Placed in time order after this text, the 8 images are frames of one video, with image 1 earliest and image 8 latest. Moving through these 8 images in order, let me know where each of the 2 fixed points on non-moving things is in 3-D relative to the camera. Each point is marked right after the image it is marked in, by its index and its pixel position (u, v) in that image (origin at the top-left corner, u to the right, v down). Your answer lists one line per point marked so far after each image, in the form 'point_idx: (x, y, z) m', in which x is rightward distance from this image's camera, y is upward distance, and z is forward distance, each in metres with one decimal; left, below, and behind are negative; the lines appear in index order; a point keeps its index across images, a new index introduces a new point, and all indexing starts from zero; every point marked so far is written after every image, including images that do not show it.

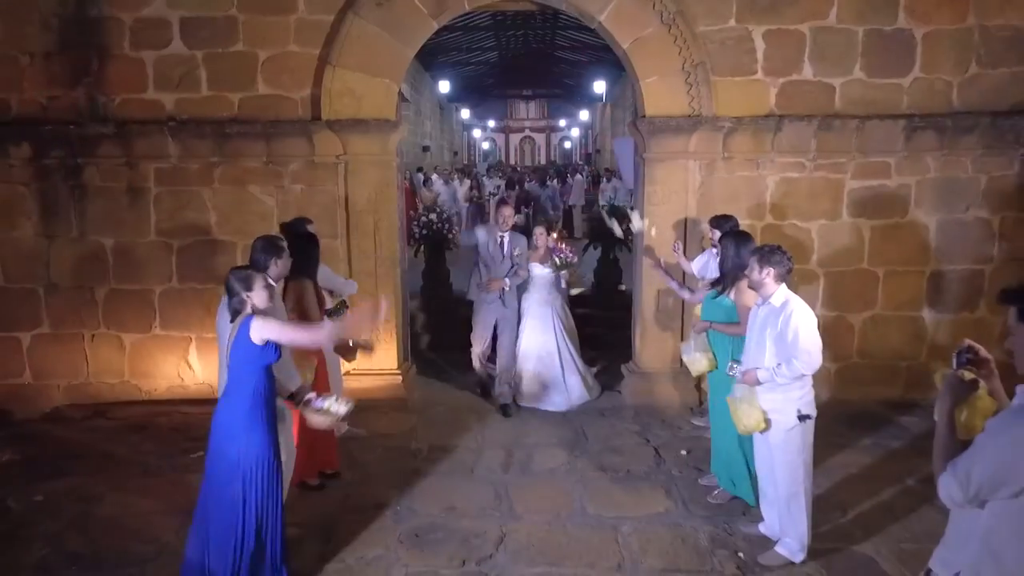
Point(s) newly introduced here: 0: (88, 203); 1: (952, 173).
0: (-3.5, +0.7, +5.1) m
1: (+3.5, +0.9, +4.9) m
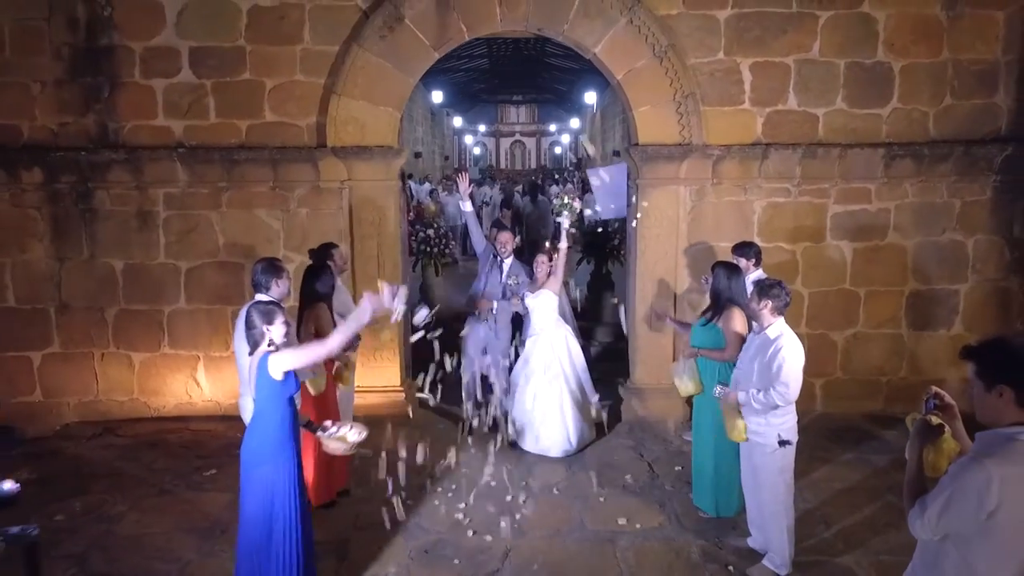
0: (-3.5, +0.5, +5.2) m
1: (+3.5, +0.7, +5.1) m
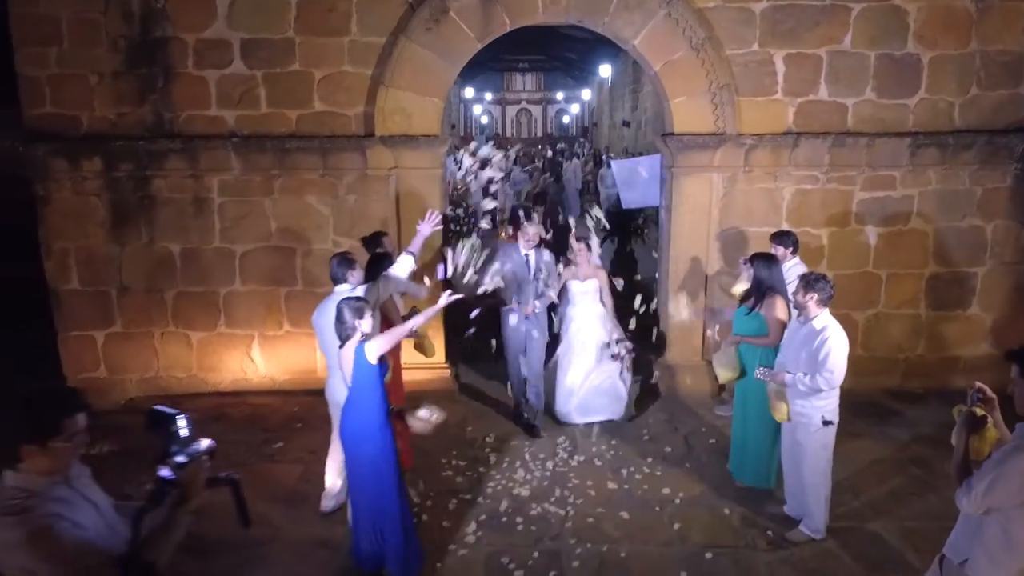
0: (-3.1, +0.7, +5.4) m
1: (+3.8, +0.9, +5.4) m
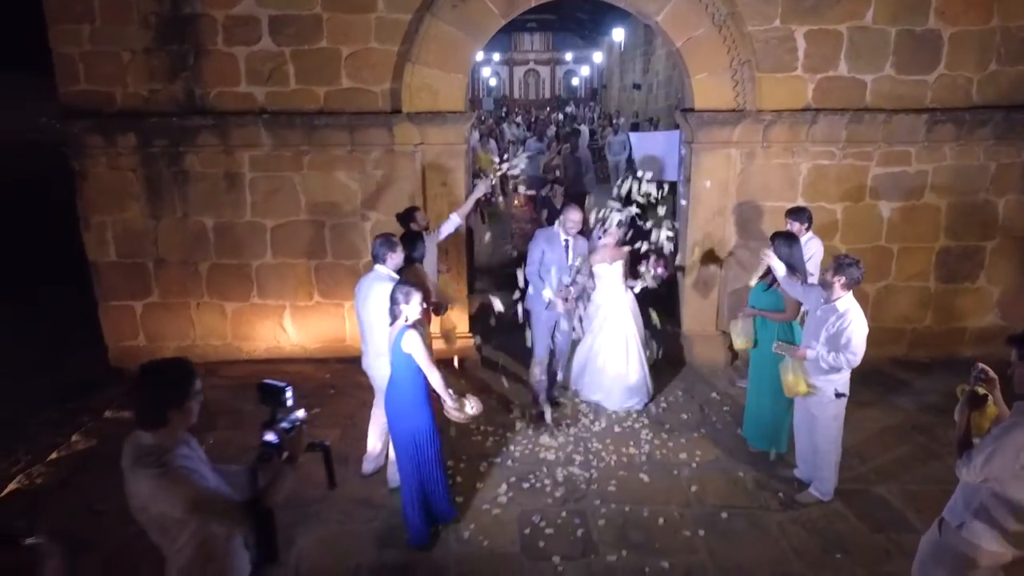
0: (-2.9, +0.9, +5.6) m
1: (+4.0, +1.1, +5.5) m
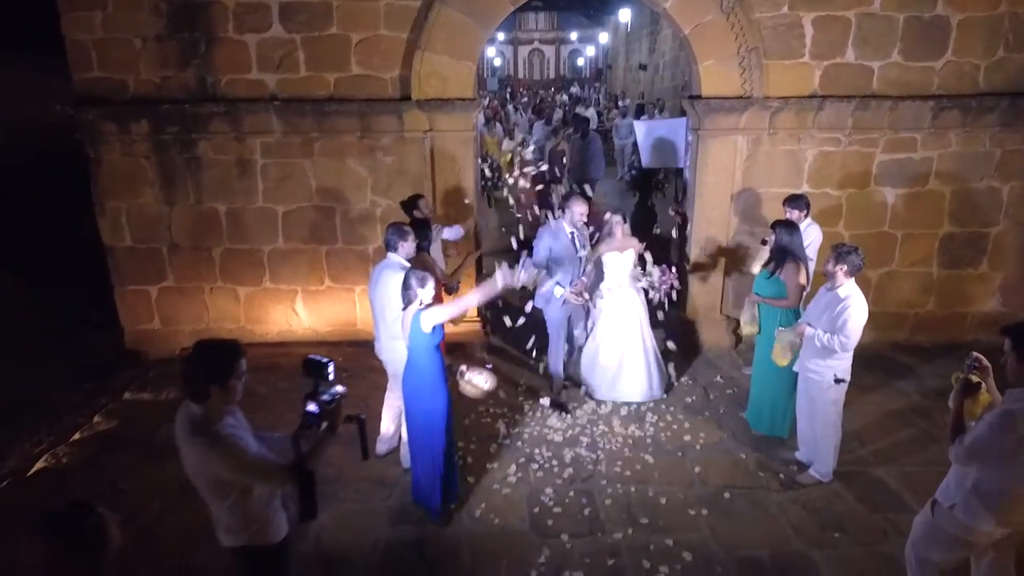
0: (-2.8, +1.1, +5.7) m
1: (+4.1, +1.2, +5.5) m
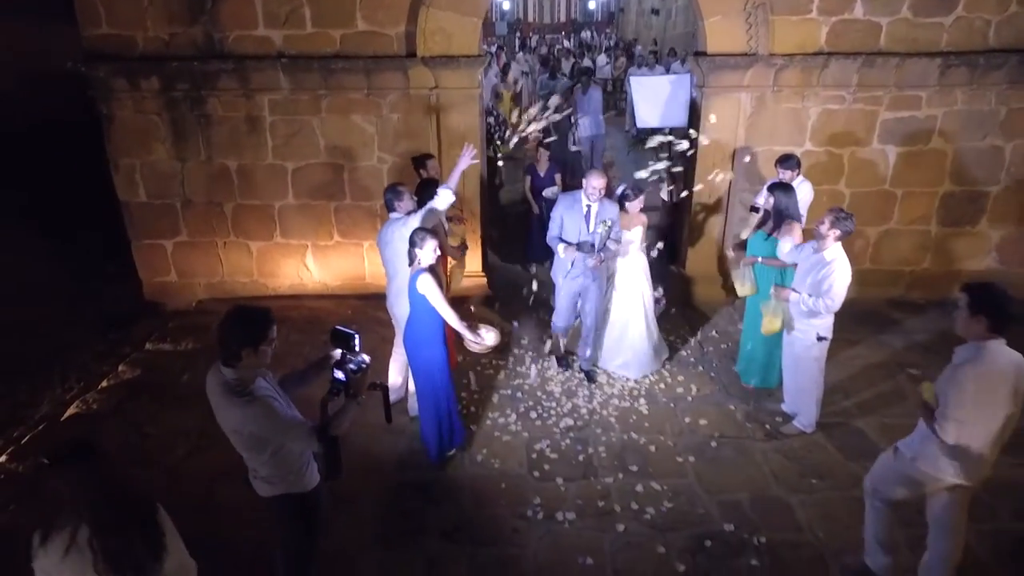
0: (-2.8, +1.5, +5.8) m
1: (+4.1, +1.6, +5.5) m
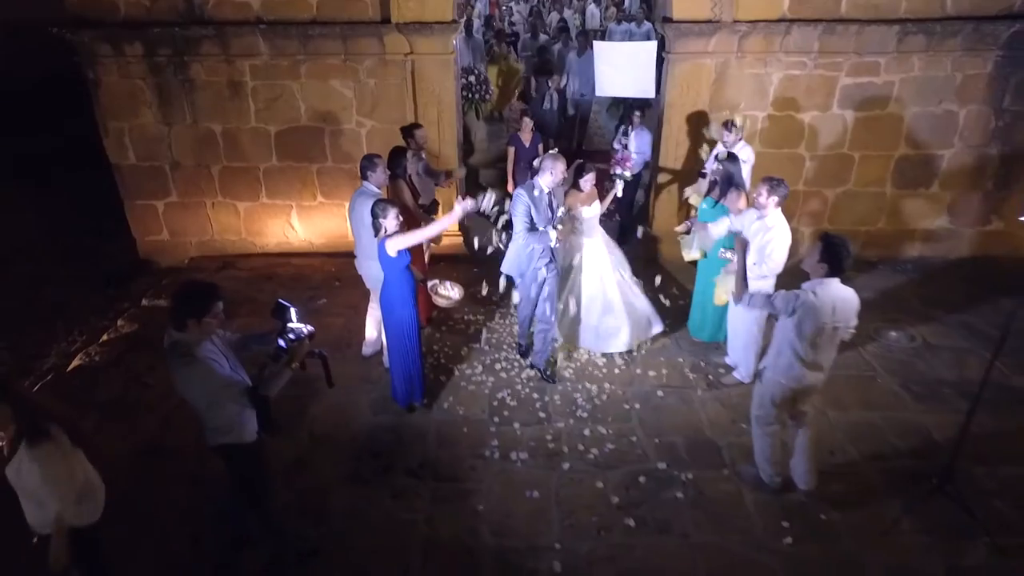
0: (-3.1, +1.9, +6.0) m
1: (+3.9, +2.0, +5.7) m
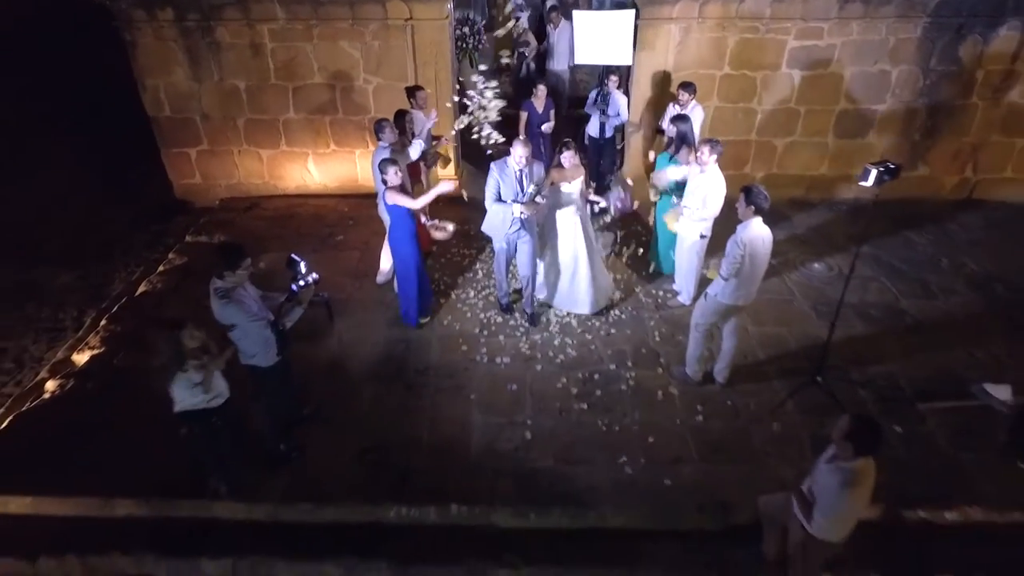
0: (-3.2, +2.6, +6.8) m
1: (+3.7, +2.6, +6.5) m
